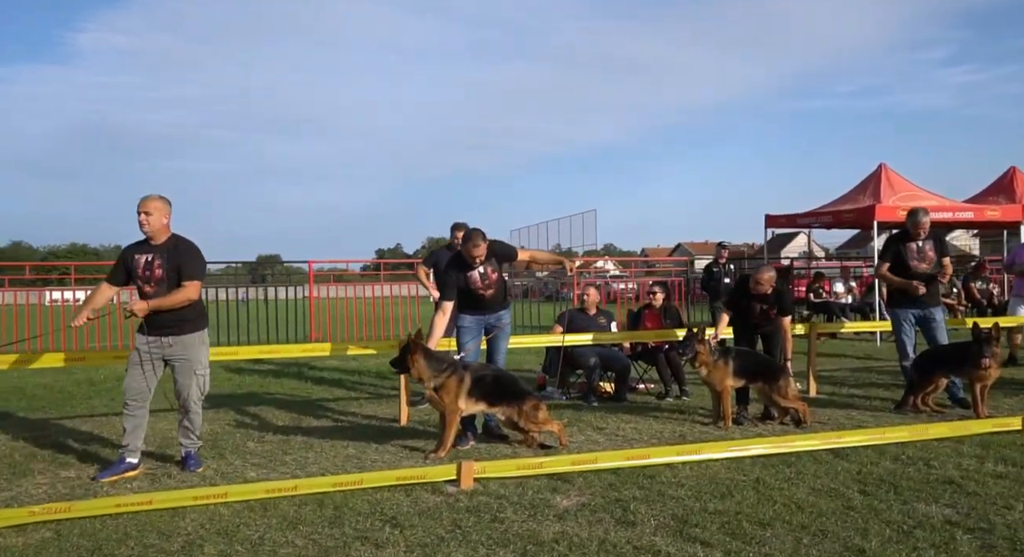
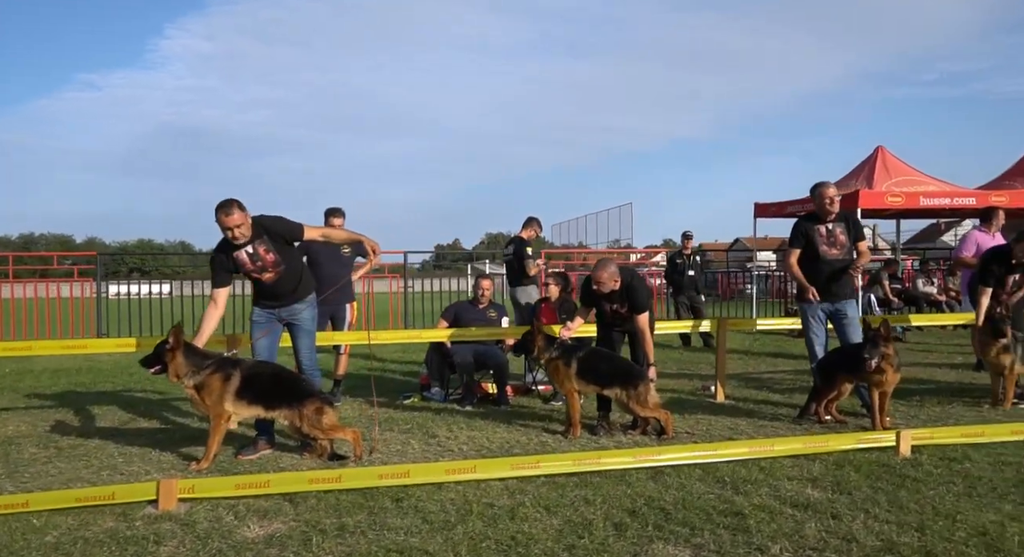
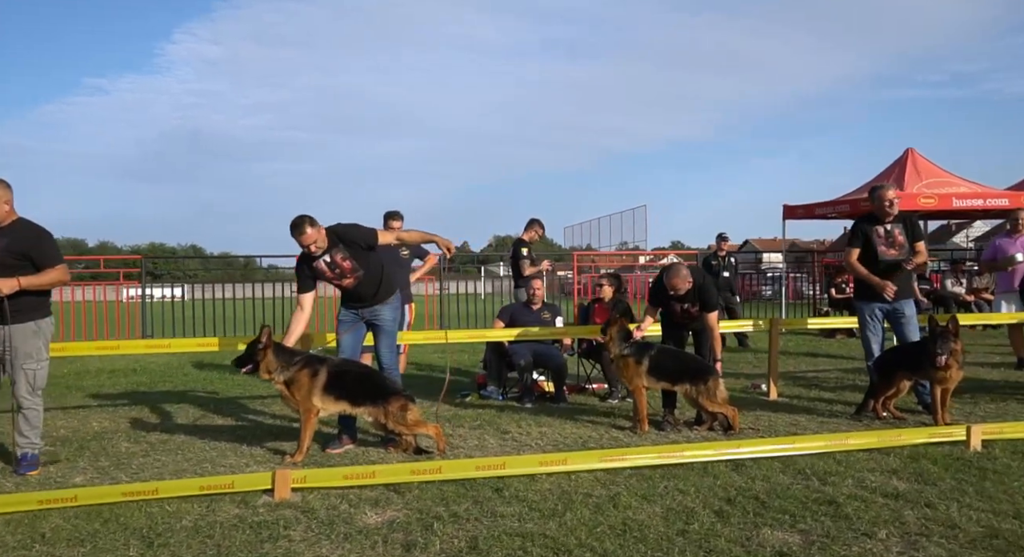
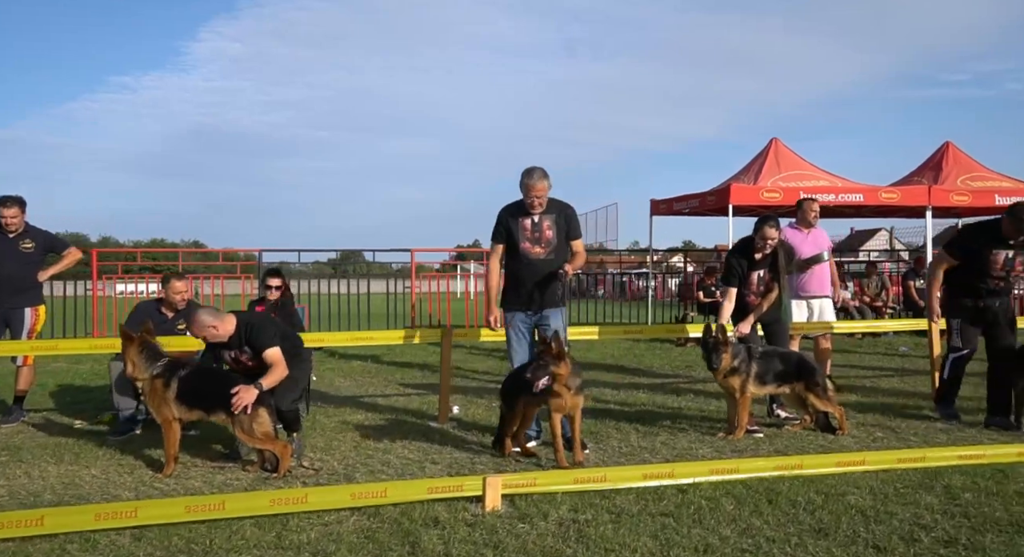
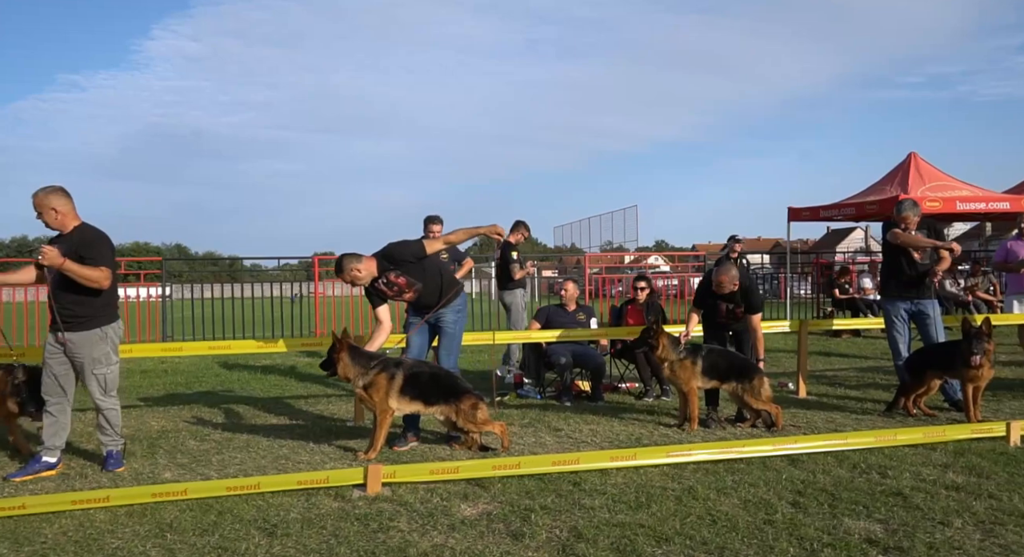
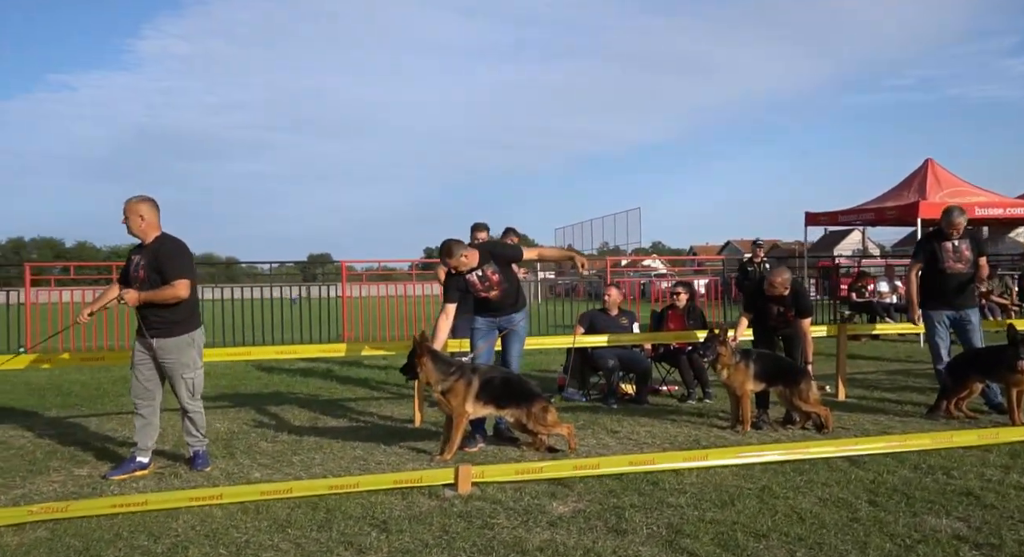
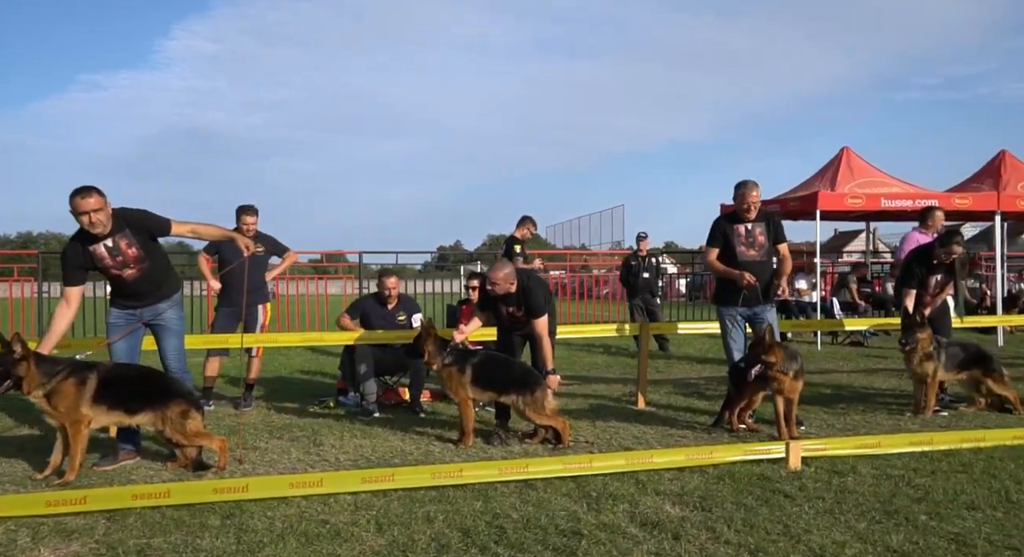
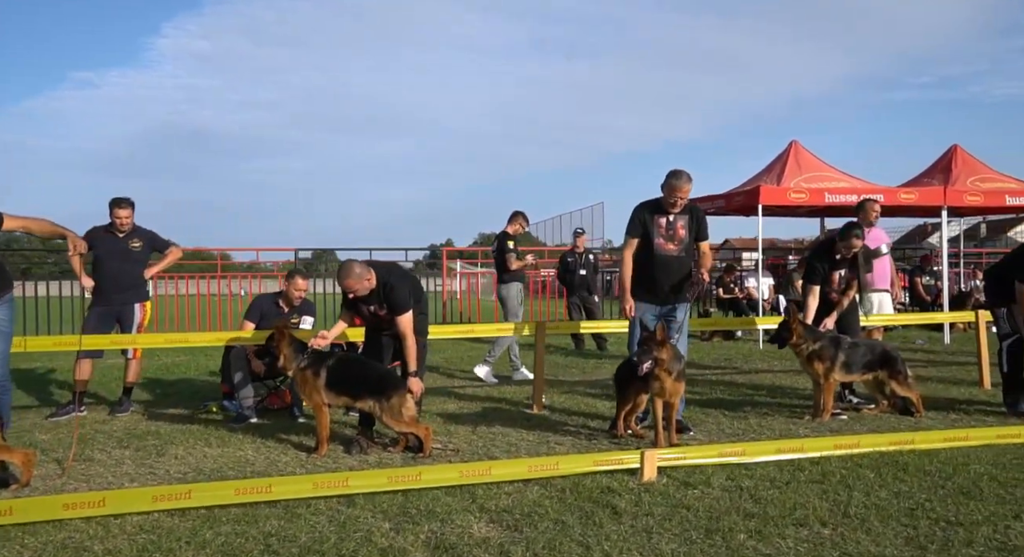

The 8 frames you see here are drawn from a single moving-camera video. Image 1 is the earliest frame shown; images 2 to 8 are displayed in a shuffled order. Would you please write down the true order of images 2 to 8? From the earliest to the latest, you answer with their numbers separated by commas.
6, 5, 3, 2, 7, 8, 4
